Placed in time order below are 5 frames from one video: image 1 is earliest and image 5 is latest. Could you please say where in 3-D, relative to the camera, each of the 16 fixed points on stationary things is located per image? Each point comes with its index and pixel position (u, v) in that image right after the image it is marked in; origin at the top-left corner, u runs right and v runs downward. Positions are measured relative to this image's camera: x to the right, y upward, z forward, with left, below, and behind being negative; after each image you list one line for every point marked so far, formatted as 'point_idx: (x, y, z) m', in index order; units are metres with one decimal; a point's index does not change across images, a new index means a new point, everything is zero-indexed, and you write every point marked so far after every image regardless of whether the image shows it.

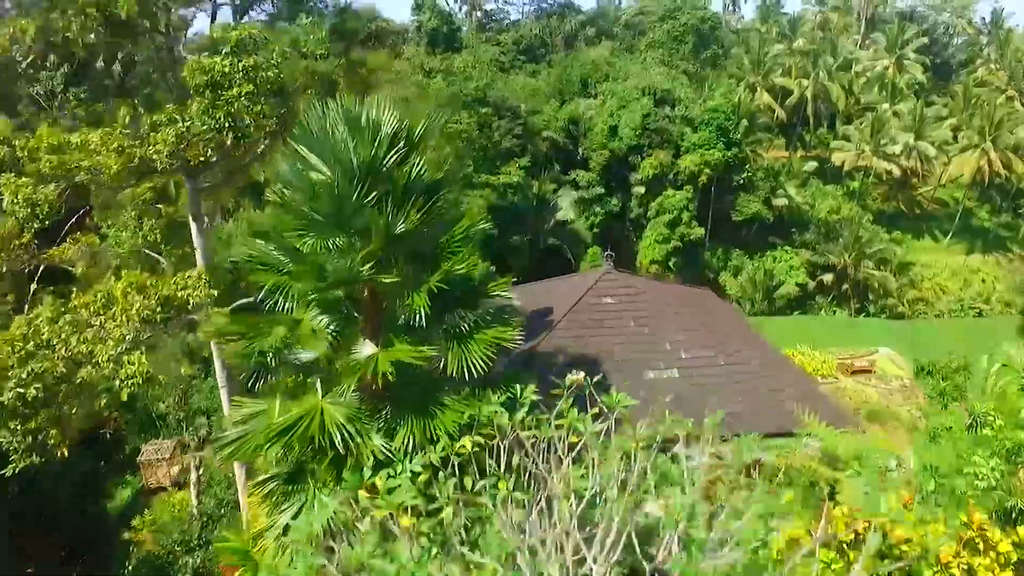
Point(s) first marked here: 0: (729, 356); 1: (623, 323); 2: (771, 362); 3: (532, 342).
0: (+4.4, -1.3, +12.6) m
1: (+2.3, -0.7, +13.1) m
2: (+5.3, -1.4, +12.8) m
3: (+0.4, -1.1, +12.9) m
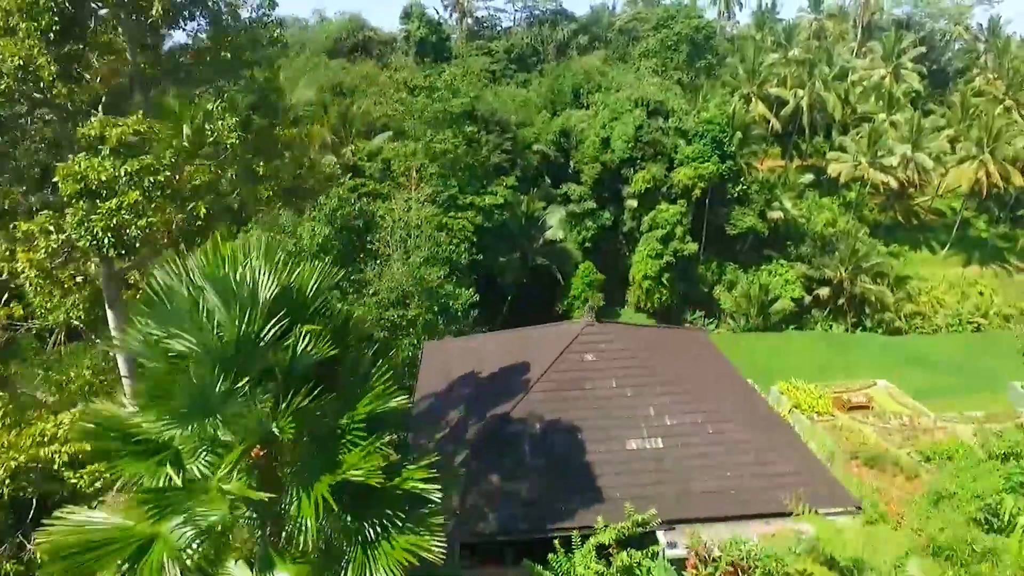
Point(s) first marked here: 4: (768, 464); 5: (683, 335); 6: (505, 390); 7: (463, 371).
0: (+3.9, -2.4, +11.7) m
1: (+1.8, -1.9, +12.2) m
2: (+4.8, -2.6, +11.9) m
3: (-0.1, -2.3, +12.0) m
4: (+4.6, -3.2, +11.2) m
5: (+4.1, -1.2, +14.6) m
6: (-0.1, -2.1, +12.6) m
7: (-1.1, -1.9, +14.3) m
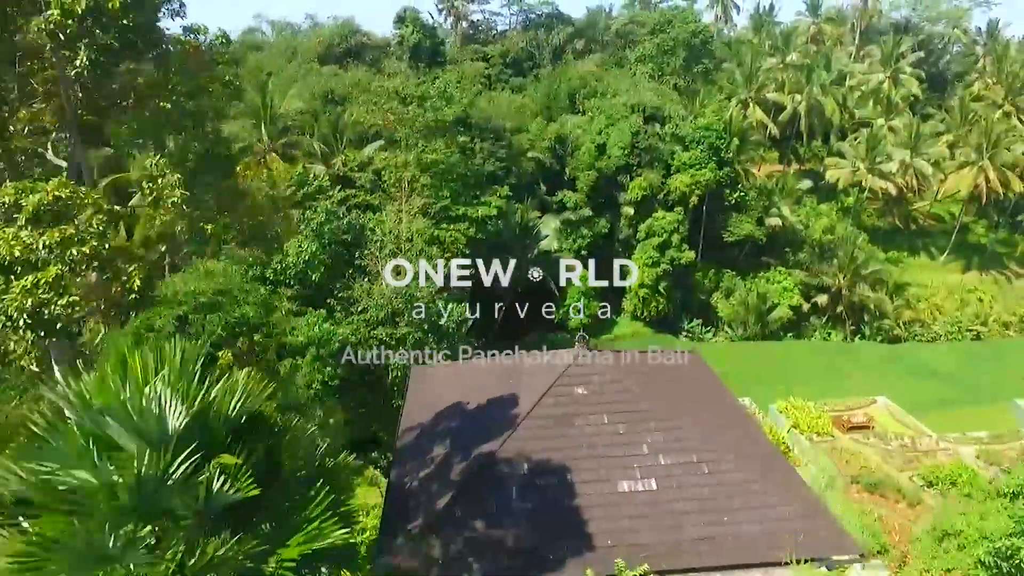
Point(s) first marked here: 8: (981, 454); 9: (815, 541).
0: (+3.6, -3.0, +11.2) m
1: (+1.5, -2.5, +11.6) m
2: (+4.6, -3.2, +11.3) m
3: (-0.3, -2.9, +11.4) m
4: (+4.3, -3.8, +10.6) m
5: (+3.8, -1.8, +14.0) m
6: (-0.4, -2.7, +12.1) m
7: (-1.4, -2.5, +13.8) m
8: (+14.7, -5.2, +19.4) m
9: (+5.0, -4.1, +10.2) m
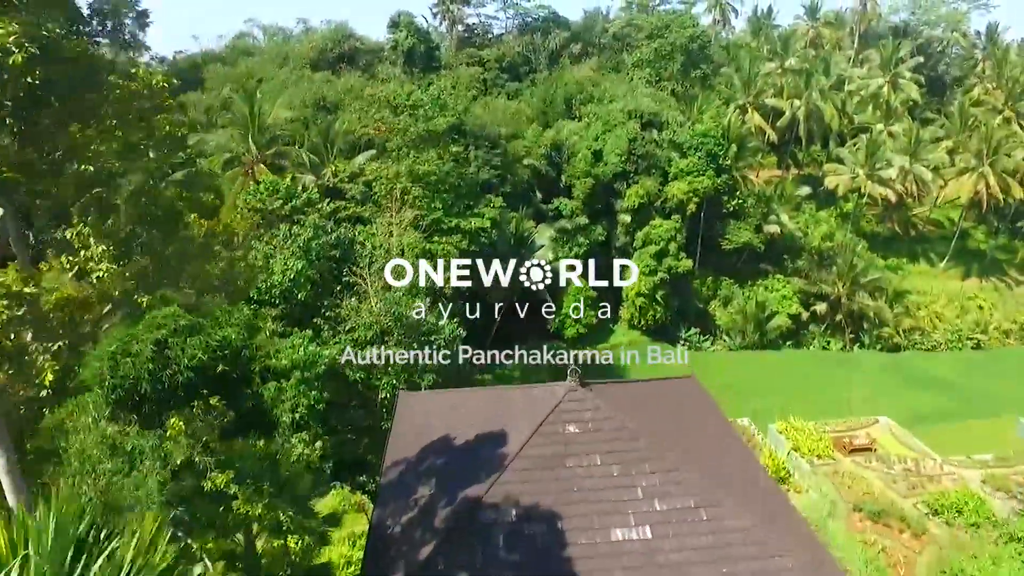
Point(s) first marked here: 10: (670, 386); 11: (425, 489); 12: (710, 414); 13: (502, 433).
0: (+3.4, -3.6, +10.6) m
1: (+1.3, -3.1, +11.0) m
2: (+4.3, -3.8, +10.8) m
3: (-0.6, -3.5, +10.8) m
4: (+4.1, -4.4, +10.0) m
5: (+3.6, -2.4, +13.4) m
6: (-0.6, -3.3, +11.5) m
7: (-1.6, -3.1, +13.2) m
8: (+14.4, -5.8, +18.8) m
9: (+4.8, -4.7, +9.6) m
10: (+3.5, -2.3, +13.8) m
11: (-1.7, -3.8, +11.7) m
12: (+4.2, -2.7, +13.2) m
13: (-0.2, -2.8, +12.0) m
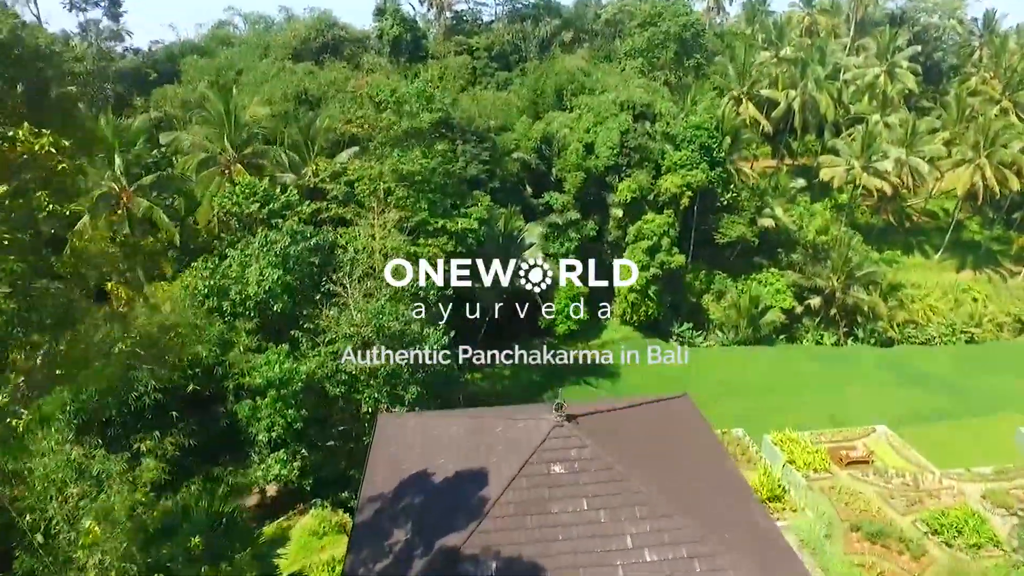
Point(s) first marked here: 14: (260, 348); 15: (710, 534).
0: (+3.1, -4.2, +9.9) m
1: (+1.0, -3.6, +10.3) m
2: (+4.0, -4.3, +10.1) m
3: (-0.9, -4.0, +10.1) m
4: (+3.8, -4.9, +9.4) m
5: (+3.2, -2.9, +12.7) m
6: (-0.9, -3.8, +10.8) m
7: (-2.0, -3.6, +12.5) m
8: (+14.0, -6.1, +18.3) m
9: (+4.5, -5.3, +9.0) m
10: (+3.2, -2.7, +13.1) m
11: (-2.0, -4.3, +11.0) m
12: (+3.9, -3.2, +12.5) m
13: (-0.5, -3.3, +11.2) m
14: (-7.6, -1.8, +18.7) m
15: (+3.2, -4.0, +10.1) m
